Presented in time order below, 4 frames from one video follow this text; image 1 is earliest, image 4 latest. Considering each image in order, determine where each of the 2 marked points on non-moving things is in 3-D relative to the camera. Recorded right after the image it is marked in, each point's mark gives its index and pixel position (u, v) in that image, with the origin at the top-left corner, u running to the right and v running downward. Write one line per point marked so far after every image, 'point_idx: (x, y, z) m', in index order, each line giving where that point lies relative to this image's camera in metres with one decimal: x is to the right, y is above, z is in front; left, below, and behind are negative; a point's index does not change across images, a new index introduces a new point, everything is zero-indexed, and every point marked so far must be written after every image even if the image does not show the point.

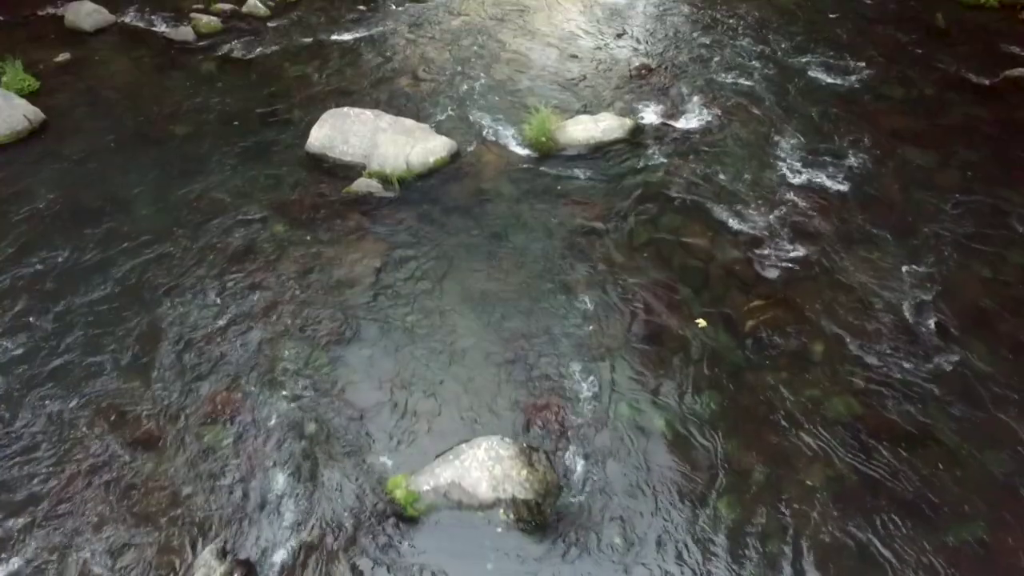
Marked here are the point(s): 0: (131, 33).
0: (-7.5, +5.0, +12.6) m
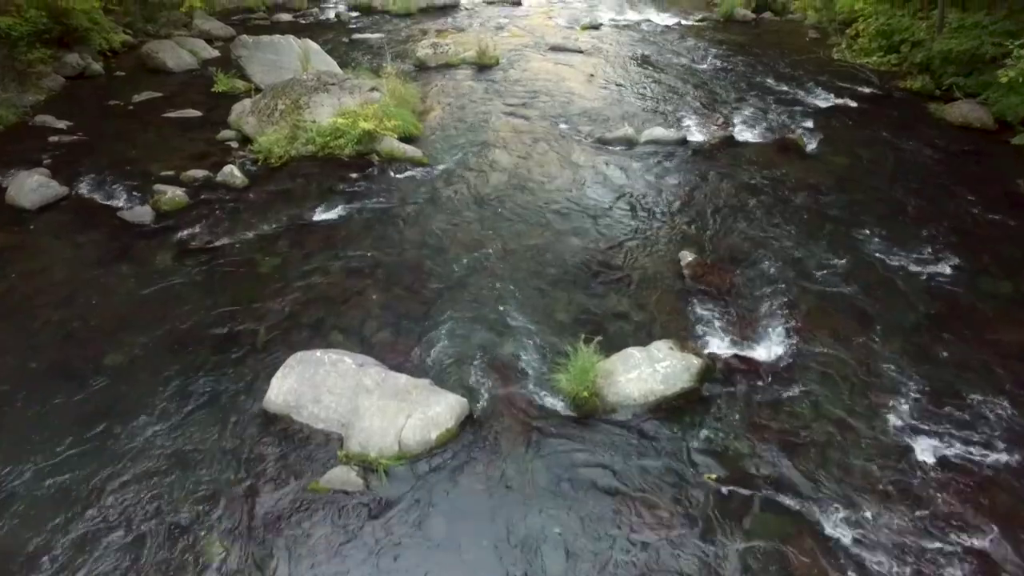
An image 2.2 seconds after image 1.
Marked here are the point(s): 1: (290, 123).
0: (-7.2, +1.3, +10.6) m
1: (-4.4, +3.2, +12.6) m
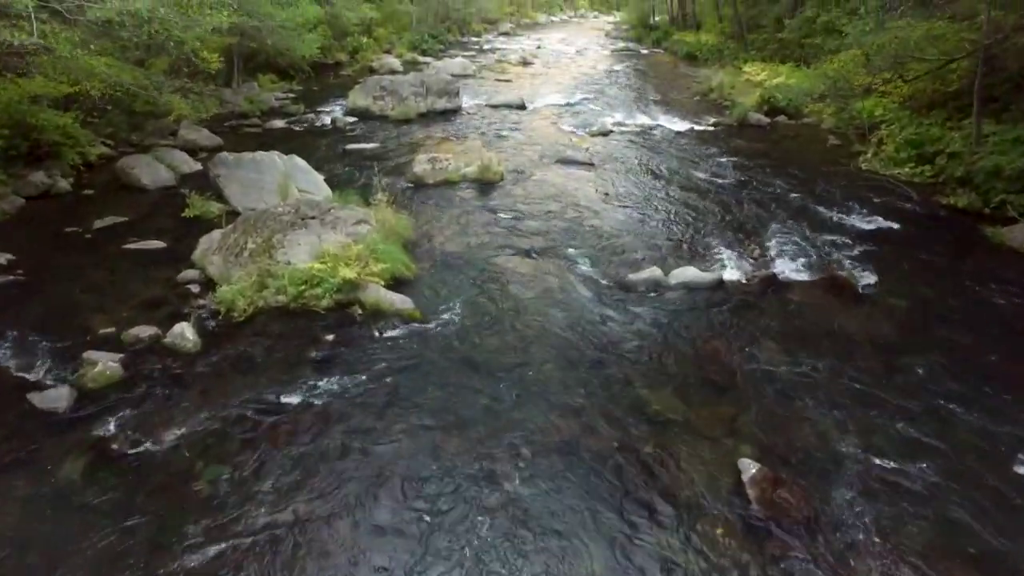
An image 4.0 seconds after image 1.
0: (-7.0, -1.3, +8.6) m
1: (-4.2, +0.4, +10.8) m
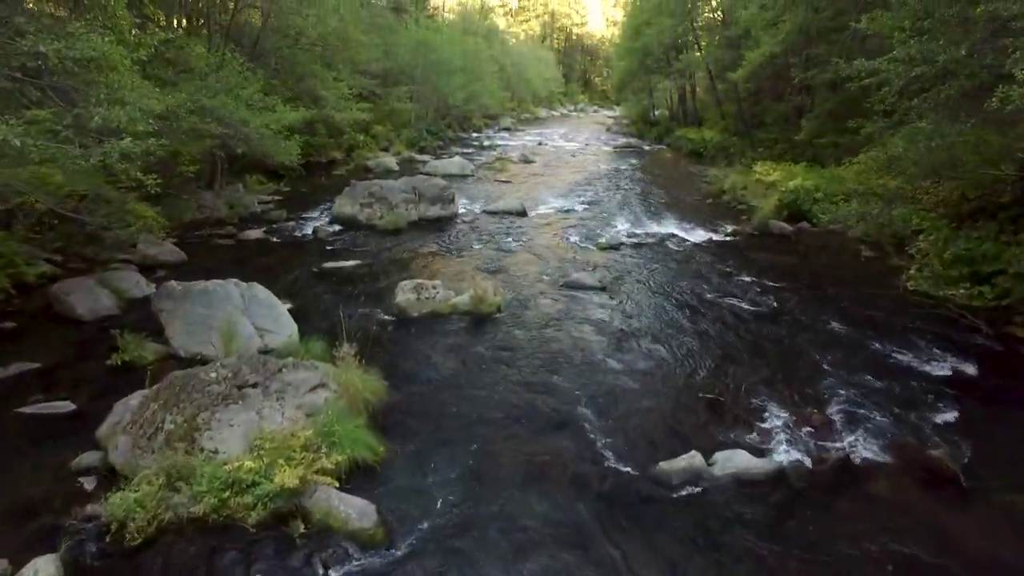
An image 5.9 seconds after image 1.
0: (-7.0, -3.6, +5.7) m
1: (-4.3, -2.1, +8.1) m
